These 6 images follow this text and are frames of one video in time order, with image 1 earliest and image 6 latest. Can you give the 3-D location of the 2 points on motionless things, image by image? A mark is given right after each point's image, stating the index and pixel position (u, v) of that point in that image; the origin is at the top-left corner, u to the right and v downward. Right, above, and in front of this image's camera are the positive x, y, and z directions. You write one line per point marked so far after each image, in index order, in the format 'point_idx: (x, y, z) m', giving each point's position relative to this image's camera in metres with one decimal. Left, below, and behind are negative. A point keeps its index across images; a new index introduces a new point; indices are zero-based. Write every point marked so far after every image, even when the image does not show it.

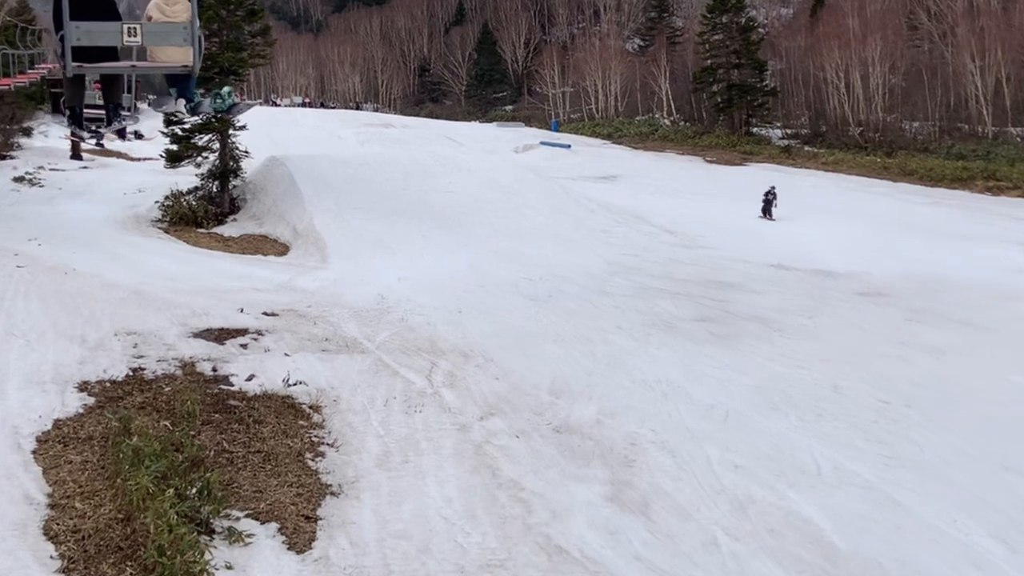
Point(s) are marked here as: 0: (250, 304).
0: (-2.8, -0.2, +10.9) m
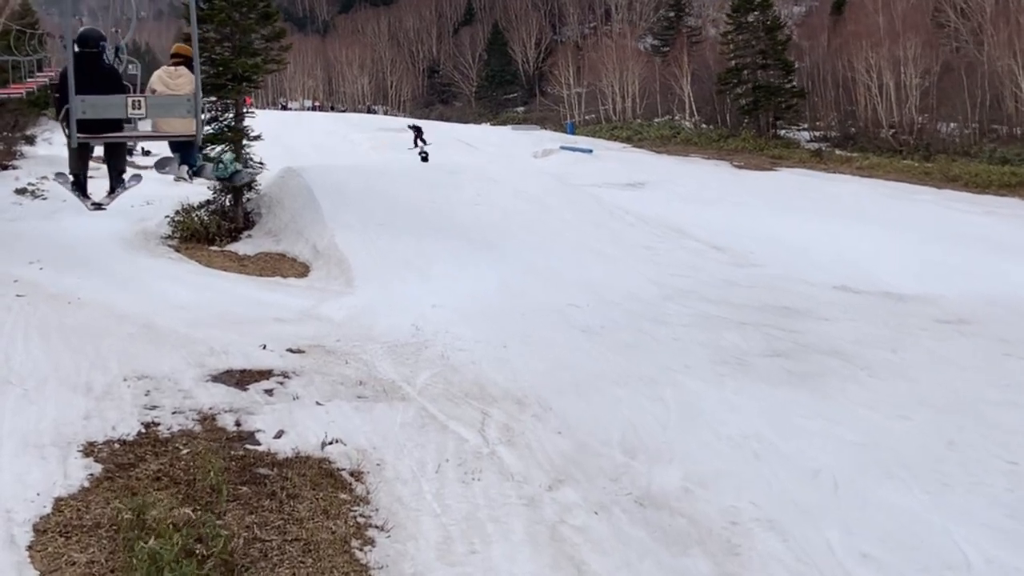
0: (-2.3, -0.5, +9.9) m
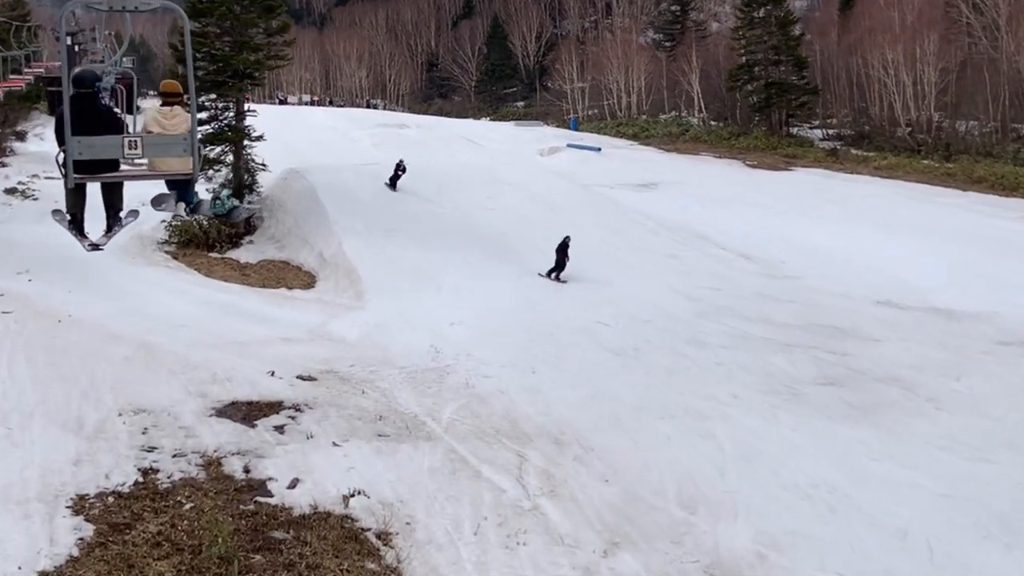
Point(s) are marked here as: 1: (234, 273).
0: (-2.0, -0.6, +9.1) m
1: (-3.6, +0.2, +13.4) m
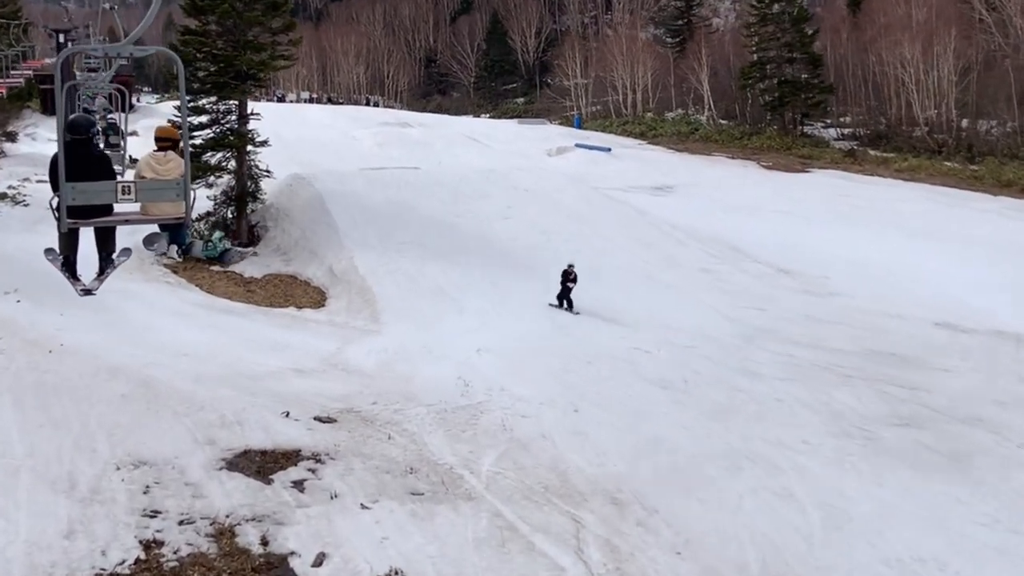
0: (-1.7, -0.9, +8.2) m
1: (-3.3, 0.0, +12.5) m
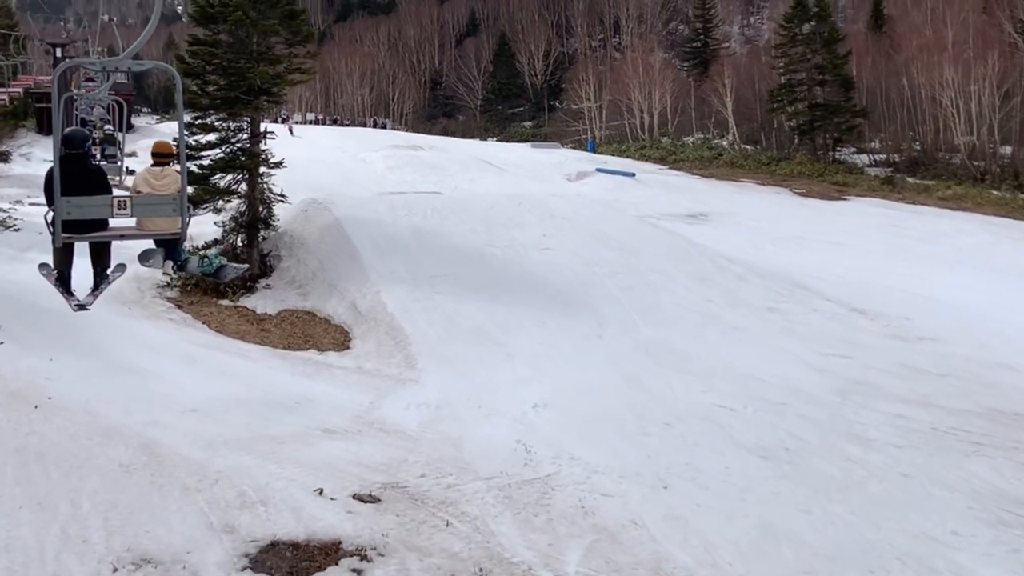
0: (-1.2, -1.2, +6.9) m
1: (-2.8, -0.4, +11.1) m
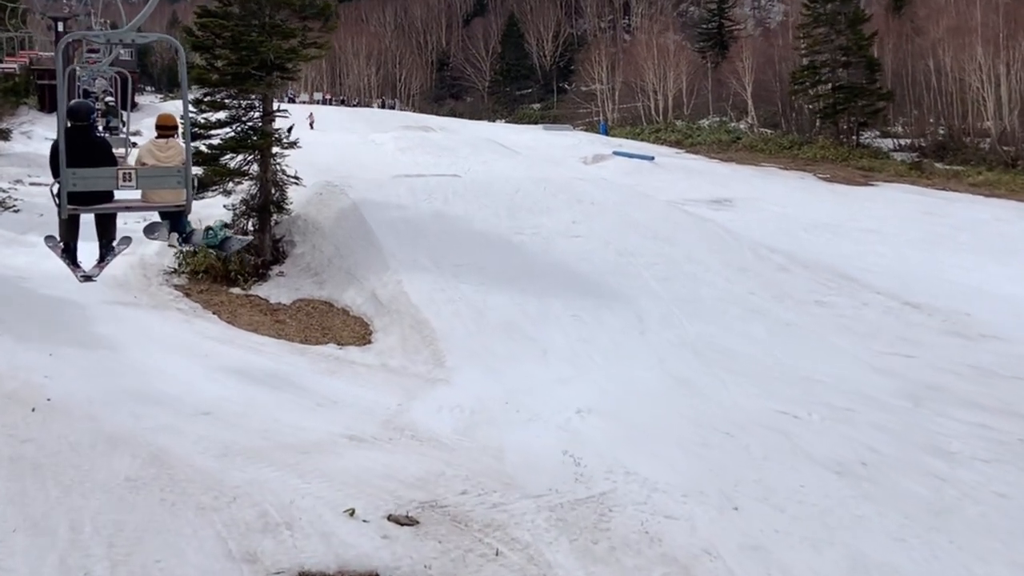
0: (-0.9, -1.2, +6.2) m
1: (-2.5, -0.3, +10.4) m
